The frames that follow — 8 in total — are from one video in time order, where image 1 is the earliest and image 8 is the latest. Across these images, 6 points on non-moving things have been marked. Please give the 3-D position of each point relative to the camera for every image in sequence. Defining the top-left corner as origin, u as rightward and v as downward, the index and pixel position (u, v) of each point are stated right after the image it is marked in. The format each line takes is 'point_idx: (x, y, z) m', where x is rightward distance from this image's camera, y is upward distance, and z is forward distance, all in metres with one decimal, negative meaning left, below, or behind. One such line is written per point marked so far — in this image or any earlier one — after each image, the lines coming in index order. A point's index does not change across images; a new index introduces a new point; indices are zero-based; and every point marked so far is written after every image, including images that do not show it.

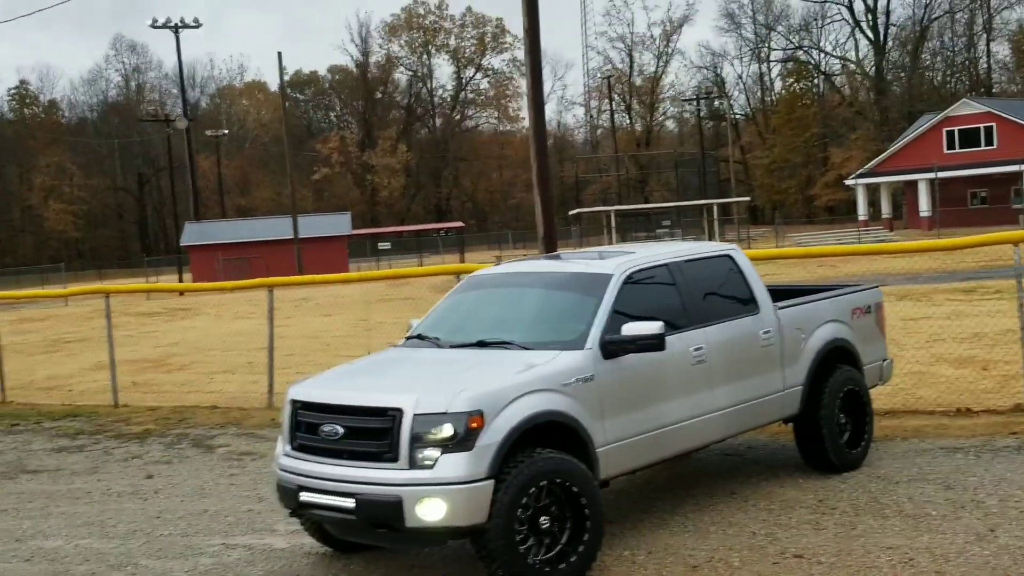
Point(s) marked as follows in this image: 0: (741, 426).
0: (+1.3, -0.8, +6.6) m
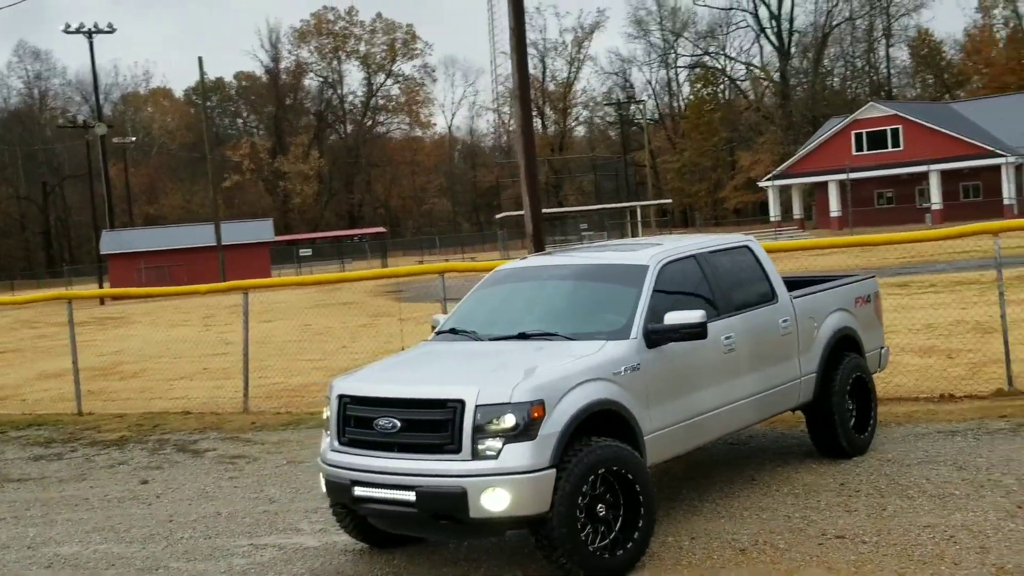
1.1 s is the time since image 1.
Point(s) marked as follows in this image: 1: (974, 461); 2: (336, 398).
0: (+1.4, -0.7, +6.7) m
1: (+2.7, -1.0, +7.2) m
2: (-0.8, -0.5, +5.7) m
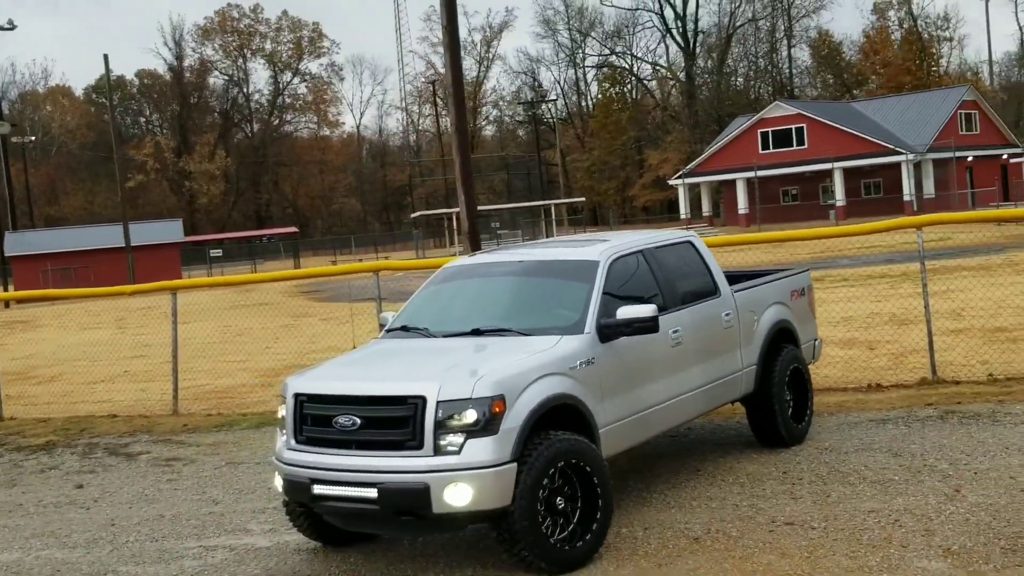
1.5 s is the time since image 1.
0: (+1.1, -0.7, +6.8) m
1: (+2.4, -1.0, +7.4) m
2: (-1.0, -0.5, +5.6) m
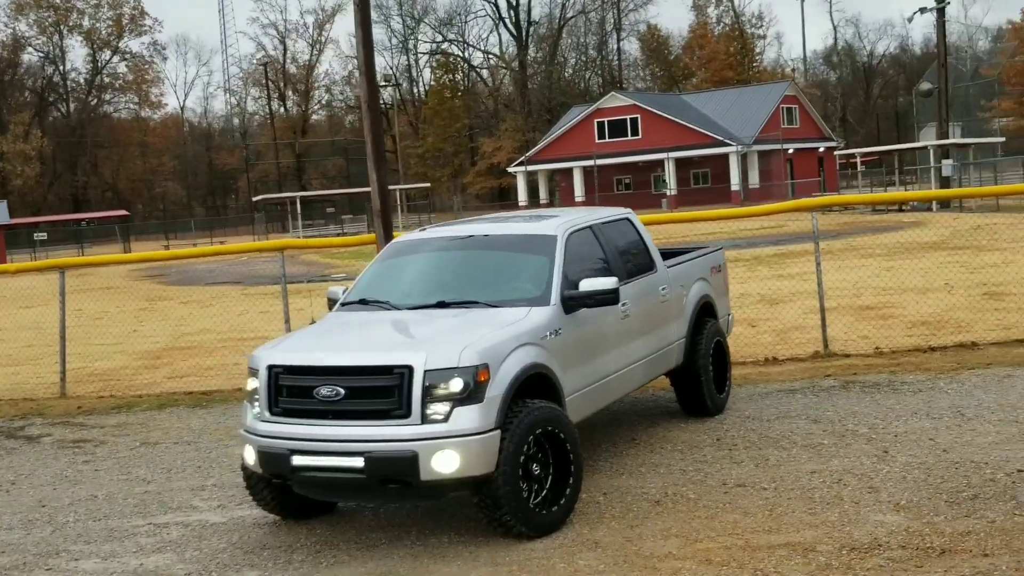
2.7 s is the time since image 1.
0: (+0.8, -0.5, +7.1) m
1: (+2.0, -0.8, +7.8) m
2: (-1.1, -0.4, +5.6) m
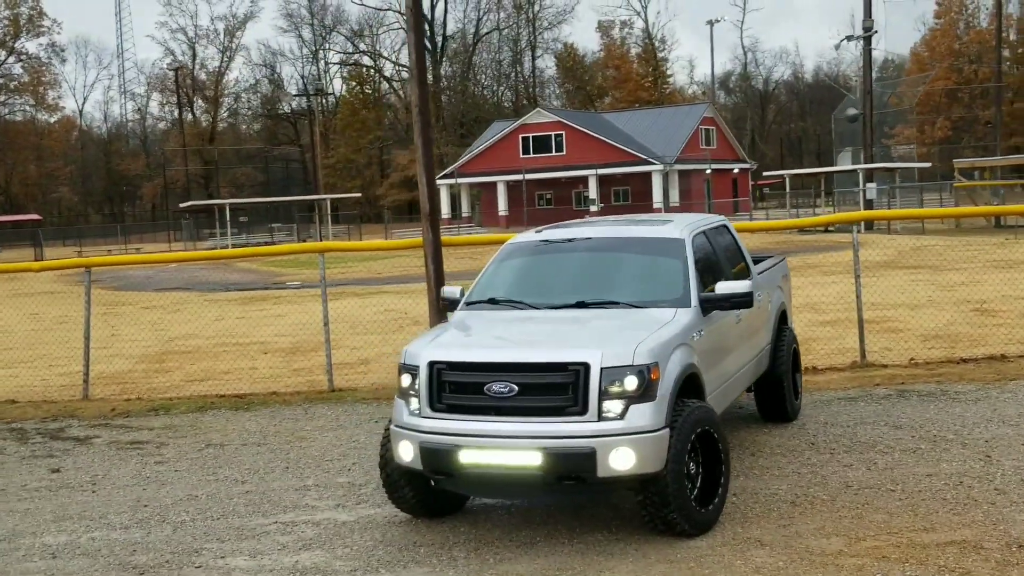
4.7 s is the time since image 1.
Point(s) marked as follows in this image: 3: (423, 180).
0: (+1.4, -0.5, +7.2) m
1: (+2.6, -0.9, +8.0) m
2: (-0.4, -0.3, +5.5) m
3: (-0.7, +0.9, +10.0) m
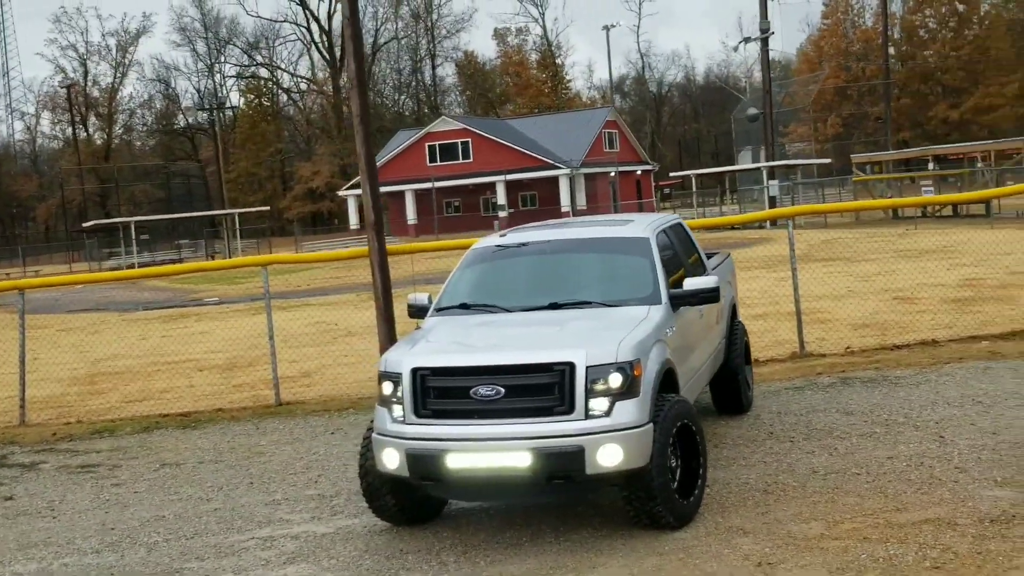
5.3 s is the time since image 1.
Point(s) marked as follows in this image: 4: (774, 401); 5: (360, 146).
0: (+1.2, -0.5, +7.3) m
1: (+2.3, -0.8, +8.2) m
2: (-0.5, -0.4, +5.6) m
3: (-1.2, +0.8, +9.9) m
4: (+1.9, -0.8, +8.7) m
5: (-1.3, +1.2, +9.9) m
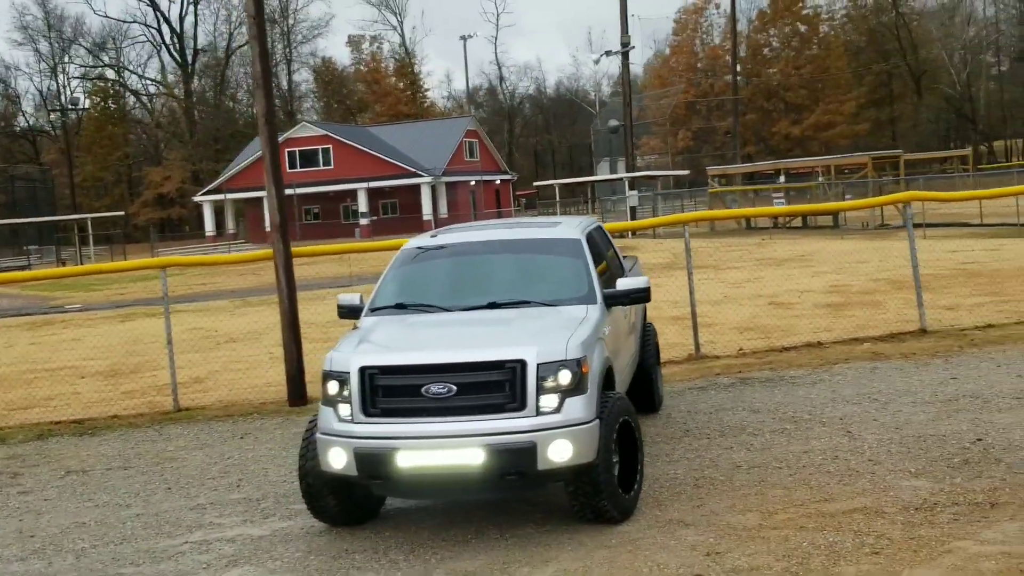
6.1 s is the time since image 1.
0: (+0.8, -0.5, +7.5) m
1: (+1.7, -0.8, +8.5) m
2: (-0.7, -0.4, +5.5) m
3: (-2.0, +0.8, +9.8) m
4: (+1.3, -0.8, +8.9) m
5: (-2.0, +1.1, +9.8) m
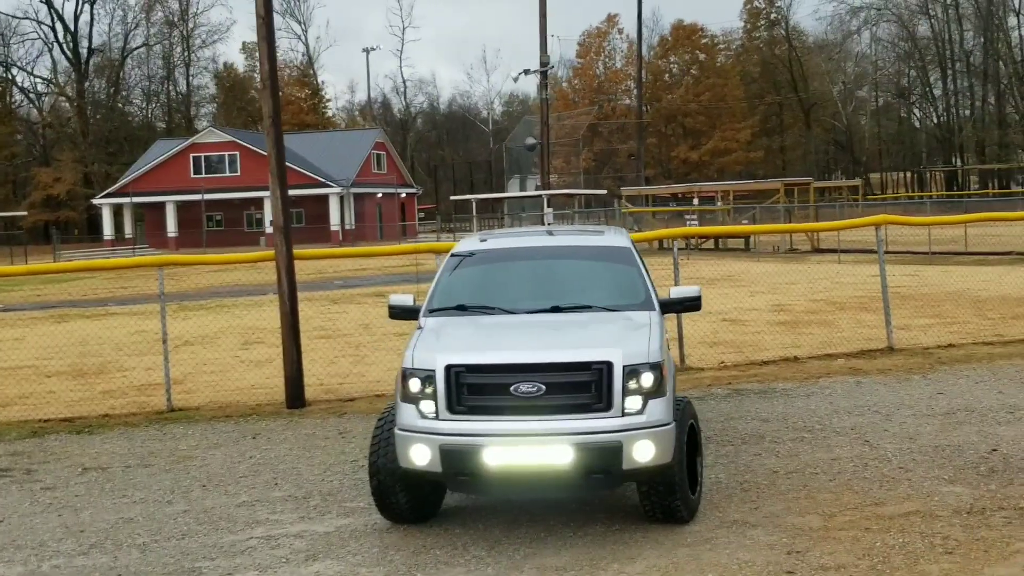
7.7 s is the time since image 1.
0: (+1.0, -0.6, +7.7) m
1: (+1.8, -0.9, +8.8) m
2: (-0.3, -0.4, +5.6) m
3: (-1.9, +0.8, +9.7) m
4: (+1.3, -0.9, +9.1) m
5: (-2.0, +1.1, +9.7) m
